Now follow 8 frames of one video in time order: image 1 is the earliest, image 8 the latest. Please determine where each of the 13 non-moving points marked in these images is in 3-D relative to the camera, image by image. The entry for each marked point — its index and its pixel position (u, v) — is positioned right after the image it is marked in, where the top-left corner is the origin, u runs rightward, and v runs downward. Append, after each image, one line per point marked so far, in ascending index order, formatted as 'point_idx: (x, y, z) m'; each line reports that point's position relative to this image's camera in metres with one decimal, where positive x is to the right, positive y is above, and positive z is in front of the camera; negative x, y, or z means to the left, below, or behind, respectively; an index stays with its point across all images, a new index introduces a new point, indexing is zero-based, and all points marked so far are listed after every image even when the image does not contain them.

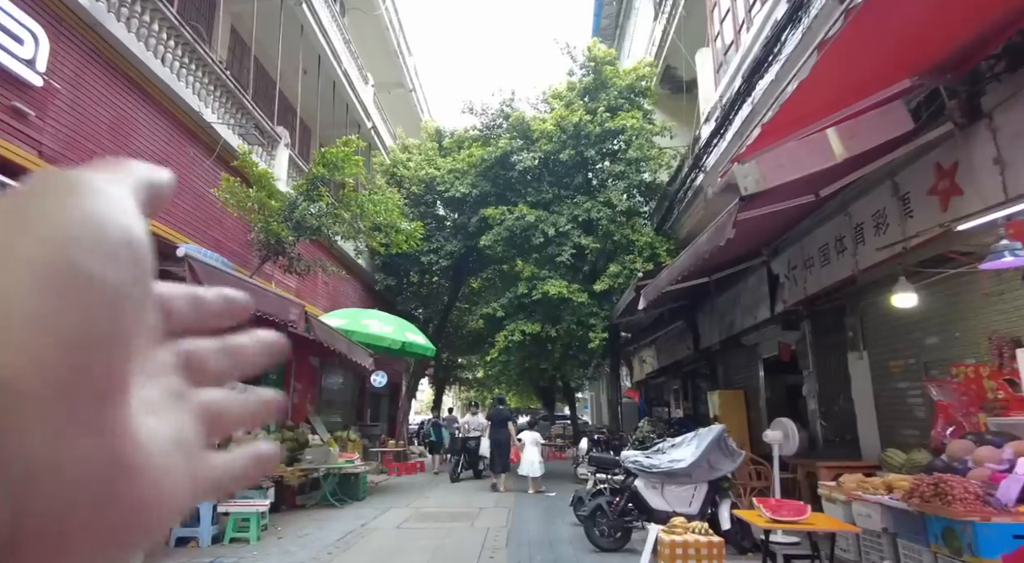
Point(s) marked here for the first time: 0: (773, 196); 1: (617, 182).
0: (+2.2, +0.7, +5.2) m
1: (+2.1, +2.1, +12.4) m
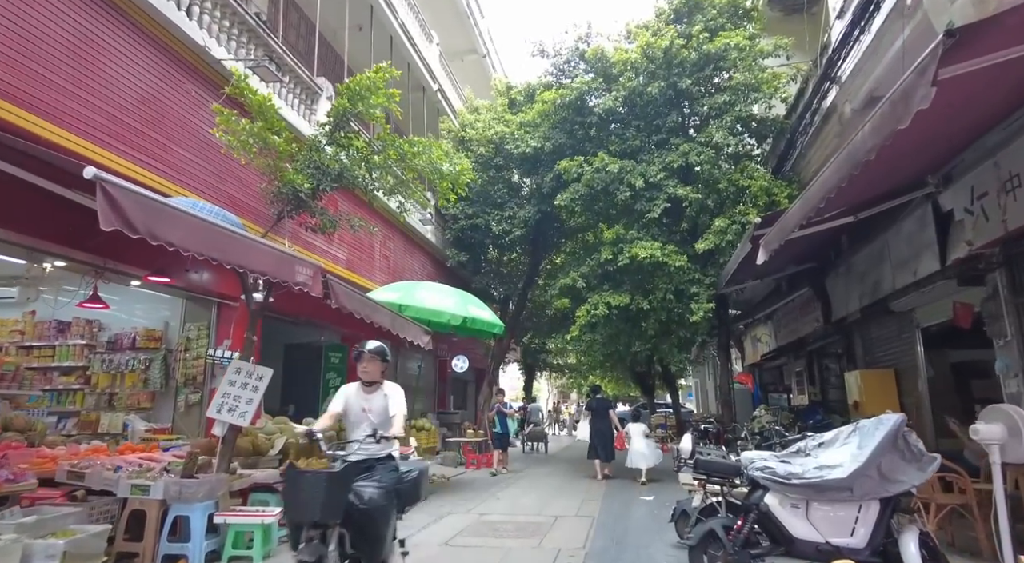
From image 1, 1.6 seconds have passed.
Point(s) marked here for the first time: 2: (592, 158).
0: (+2.5, +1.3, +3.1) m
1: (+3.5, +2.8, +10.2) m
2: (+1.5, +2.3, +11.2) m
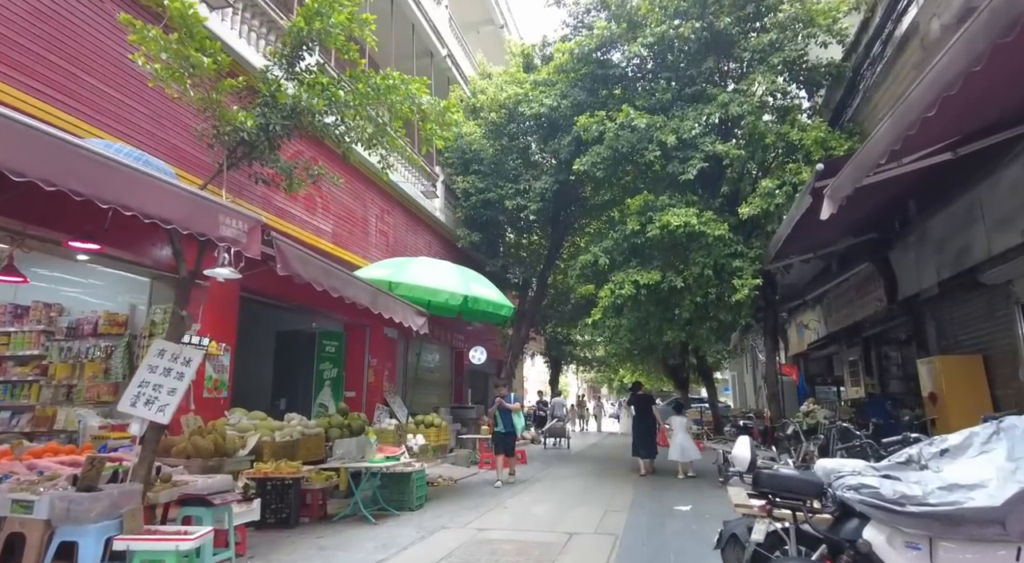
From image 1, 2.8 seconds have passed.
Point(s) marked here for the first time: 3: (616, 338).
0: (+2.3, +1.6, +1.7) m
1: (+3.6, +3.2, +8.7) m
2: (+1.6, +2.7, +9.8) m
3: (+1.9, -1.0, +10.9) m
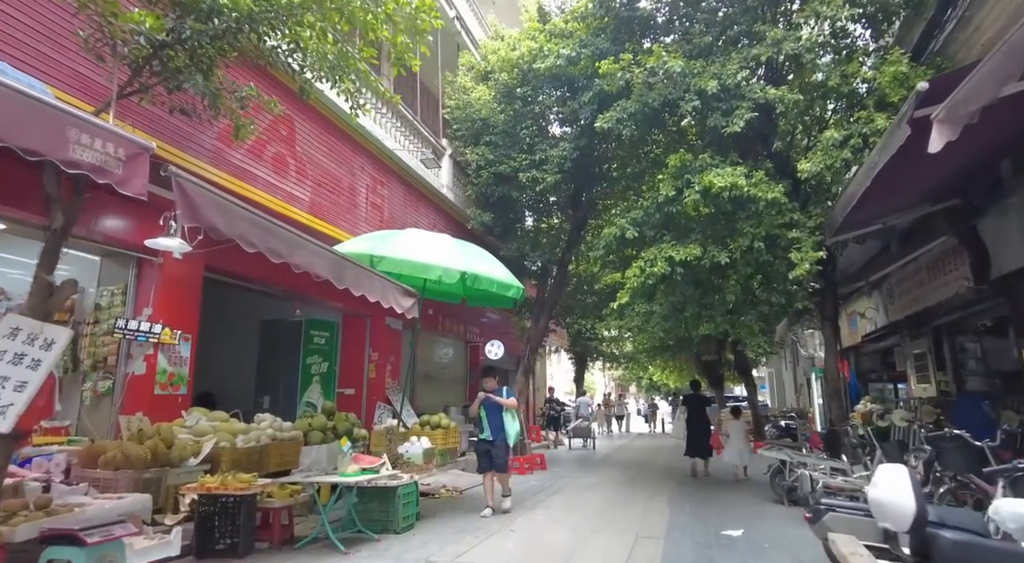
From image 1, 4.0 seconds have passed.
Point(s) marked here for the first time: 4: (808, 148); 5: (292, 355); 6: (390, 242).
0: (+2.1, +1.9, +0.2) m
1: (+3.7, +3.5, +7.2) m
2: (+1.8, +3.0, +8.4) m
3: (+2.1, -0.7, +9.4) m
4: (+3.5, +1.6, +7.3) m
5: (-3.3, -1.1, +9.1) m
6: (-1.3, +0.4, +6.5) m
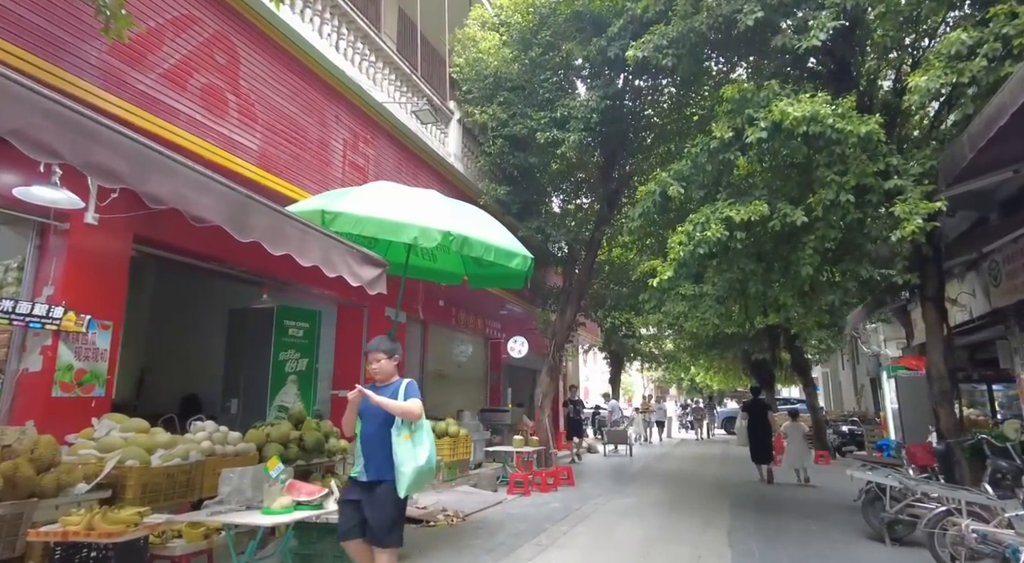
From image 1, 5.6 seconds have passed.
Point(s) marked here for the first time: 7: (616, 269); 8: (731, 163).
0: (+1.7, +2.2, -1.6) m
1: (+3.7, +3.8, +5.3) m
2: (+1.9, +3.3, +6.6) m
3: (+2.3, -0.4, +7.6) m
4: (+3.6, +1.9, +5.4) m
5: (-3.1, -0.9, +7.6) m
6: (-1.3, +0.7, +4.9) m
7: (+2.2, +0.3, +13.1) m
8: (+2.2, +1.2, +6.2) m
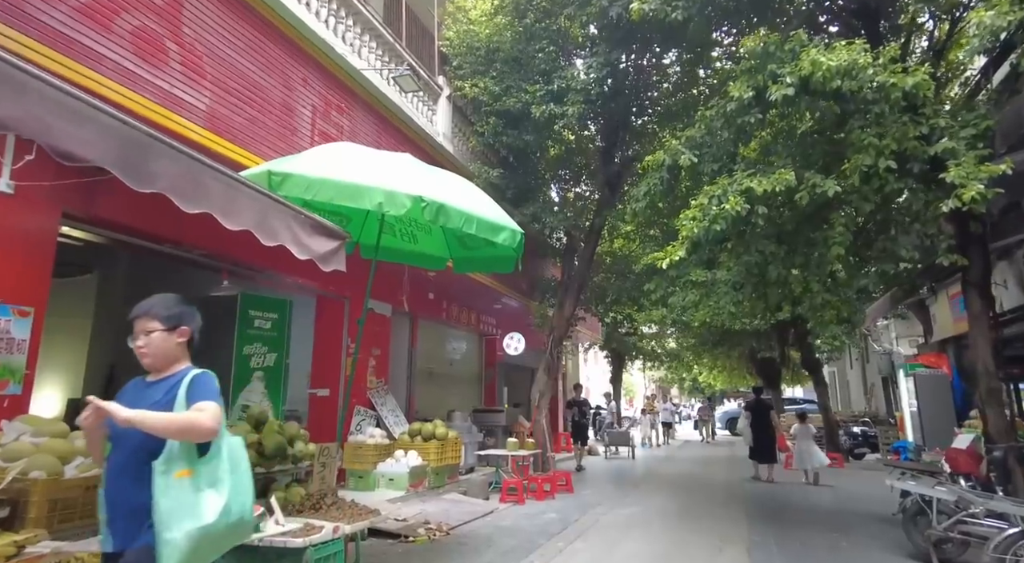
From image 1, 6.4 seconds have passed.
0: (+1.6, +2.4, -2.3) m
1: (+3.6, +3.9, +4.6) m
2: (+1.8, +3.5, +5.8) m
3: (+2.2, -0.3, +6.9) m
4: (+3.5, +2.1, +4.6) m
5: (-3.2, -0.7, +6.8) m
6: (-1.4, +0.8, +4.2) m
7: (+2.1, +0.4, +12.3) m
8: (+2.1, +1.4, +5.4) m
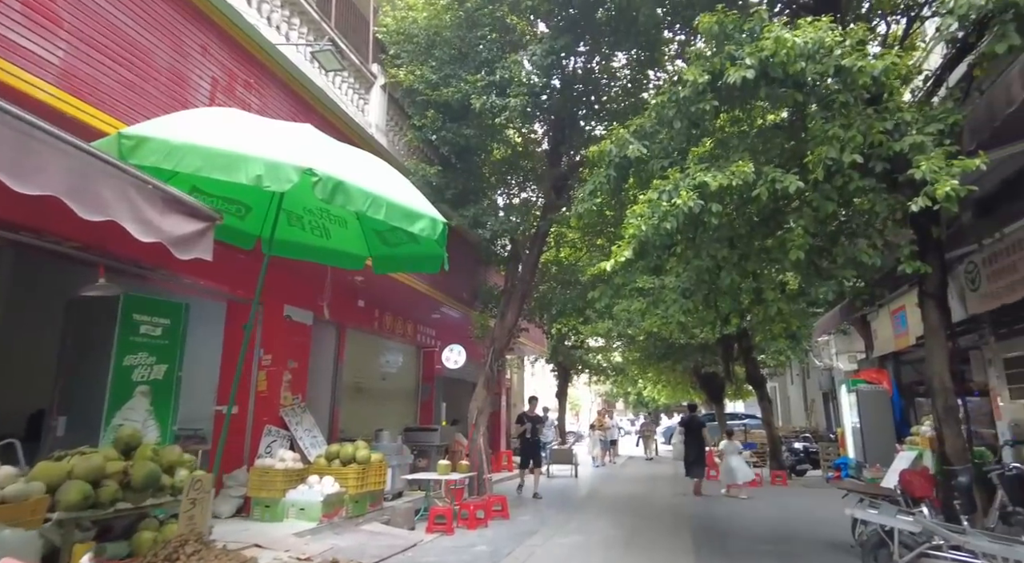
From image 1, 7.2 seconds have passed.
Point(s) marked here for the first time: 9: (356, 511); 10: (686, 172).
0: (+1.7, +2.5, -2.8) m
1: (+3.2, +3.9, +4.2) m
2: (+1.2, +3.4, +5.3) m
3: (+1.5, -0.3, +6.3) m
4: (+3.0, +2.0, +4.2) m
5: (-3.9, -0.7, +5.8) m
6: (-1.8, +0.9, +3.4) m
7: (+1.0, +0.2, +11.7) m
8: (+1.6, +1.3, +4.9) m
9: (-1.8, -2.6, +6.9) m
10: (+1.4, +0.8, +4.9) m
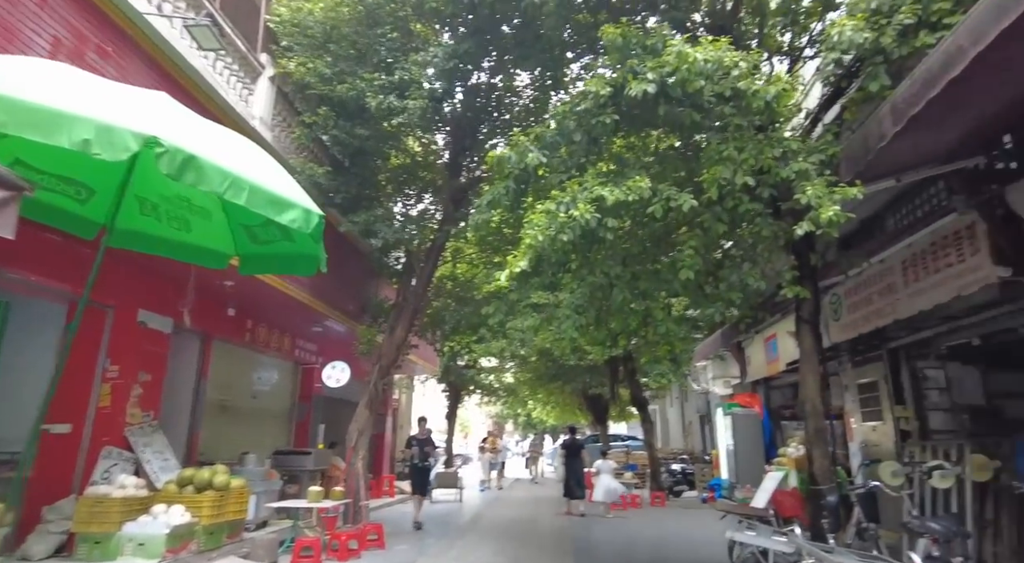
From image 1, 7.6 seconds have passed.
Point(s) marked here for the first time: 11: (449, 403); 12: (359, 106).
0: (+2.2, +2.6, -2.7) m
1: (+2.5, +3.7, +4.6) m
2: (+0.4, +3.3, +5.3) m
3: (+0.4, -0.5, +6.2) m
4: (+2.3, +1.8, +4.5) m
5: (-4.9, -0.6, +4.8) m
6: (-2.3, +1.0, +2.7) m
7: (-1.0, -0.1, +11.4) m
8: (+0.7, +1.2, +4.9) m
9: (-3.1, -2.6, +6.1) m
10: (+0.6, +0.7, +4.7) m
11: (-2.0, -3.9, +19.6) m
12: (-2.0, +2.2, +7.8) m
